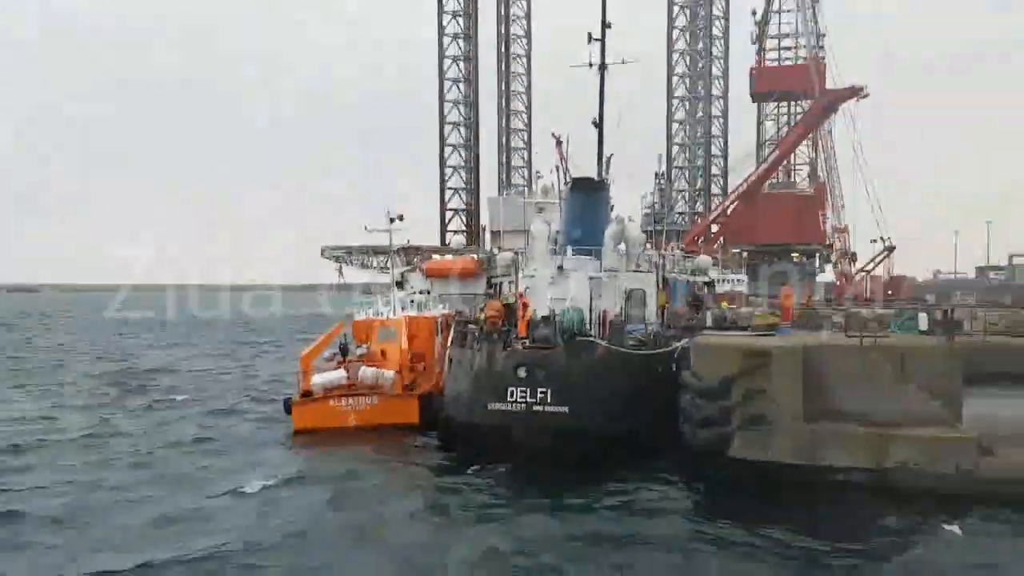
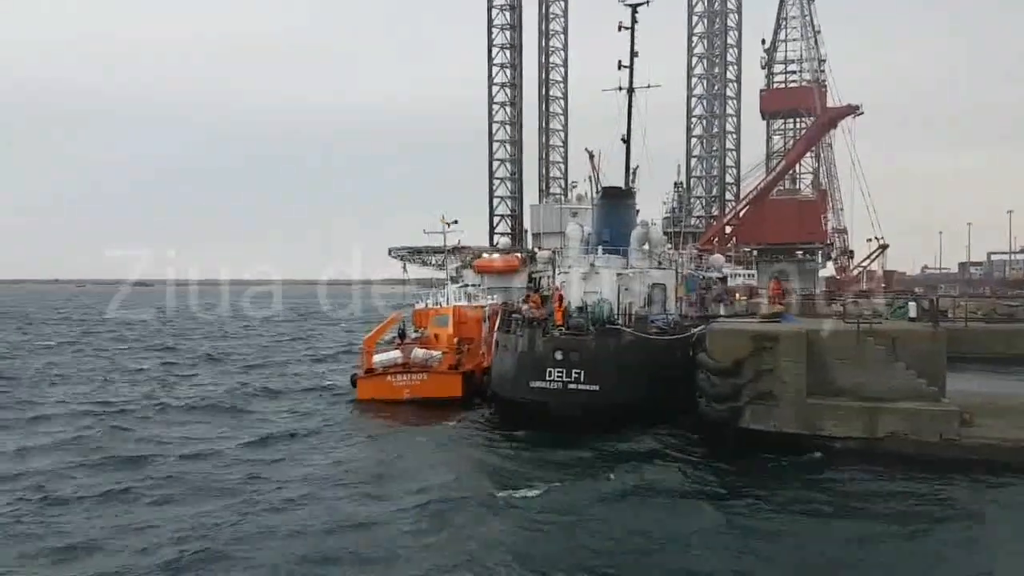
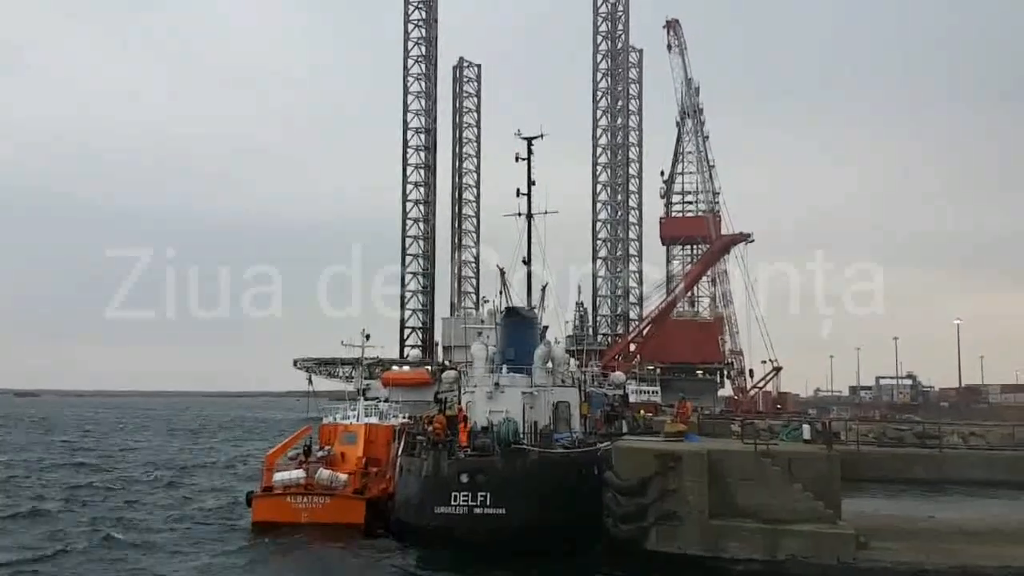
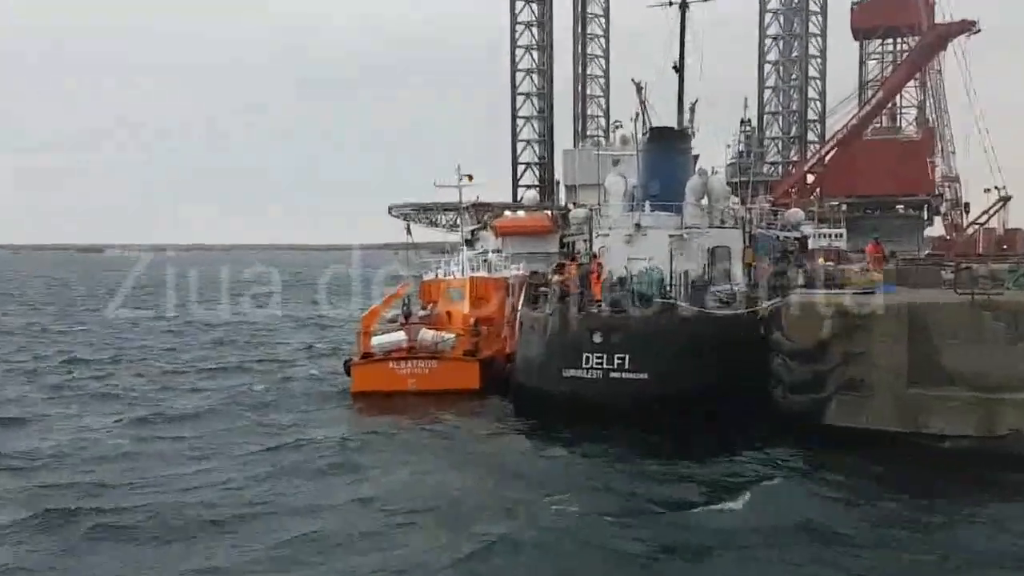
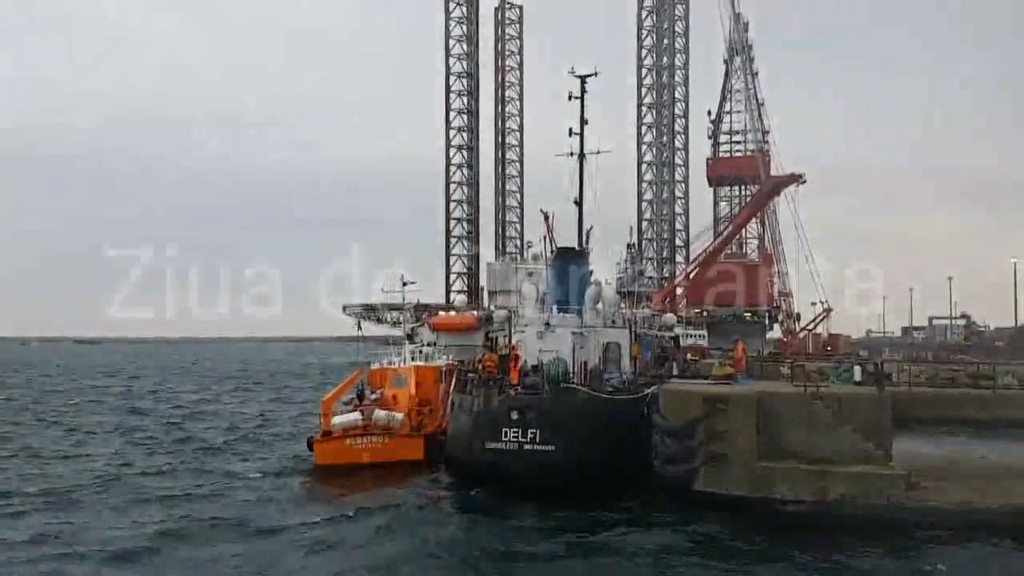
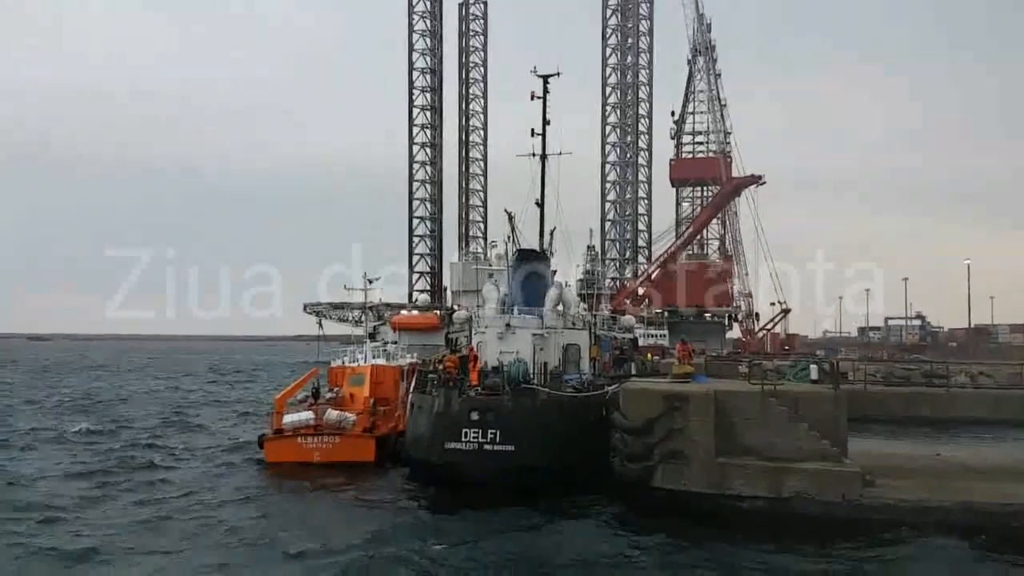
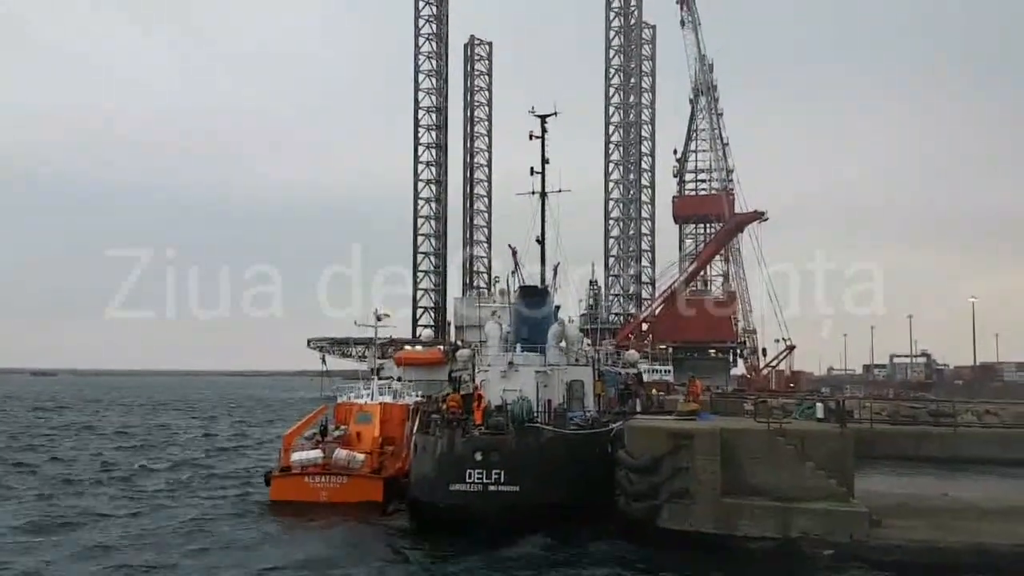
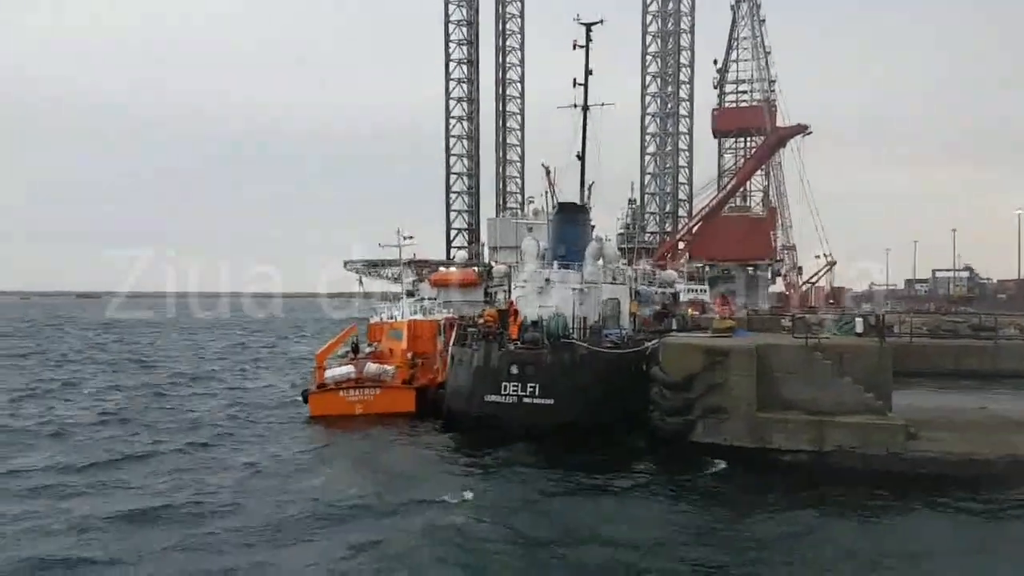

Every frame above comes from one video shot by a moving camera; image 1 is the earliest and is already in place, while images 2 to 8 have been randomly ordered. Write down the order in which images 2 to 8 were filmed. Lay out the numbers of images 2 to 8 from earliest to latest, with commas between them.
5, 7, 3, 6, 8, 2, 4
